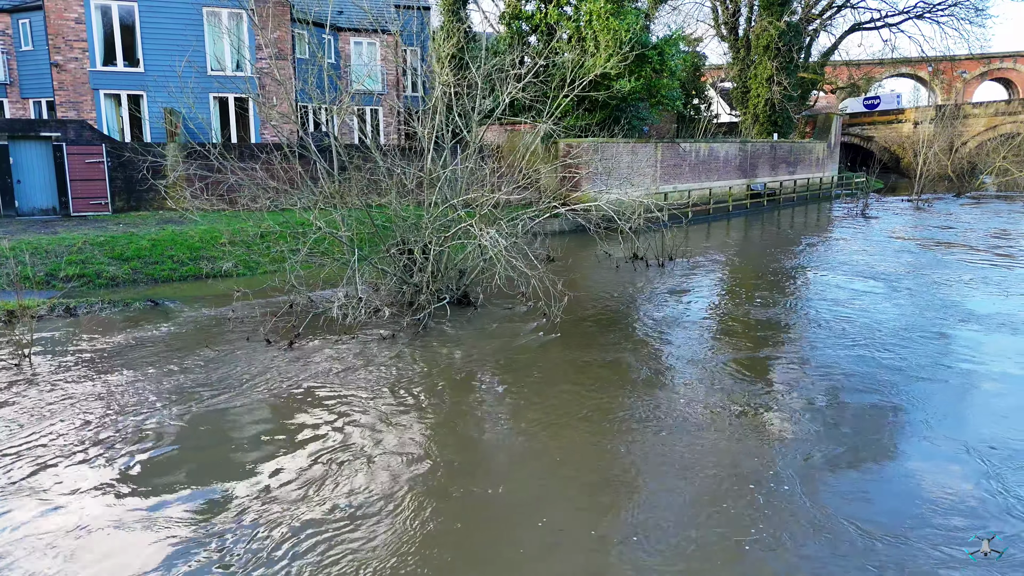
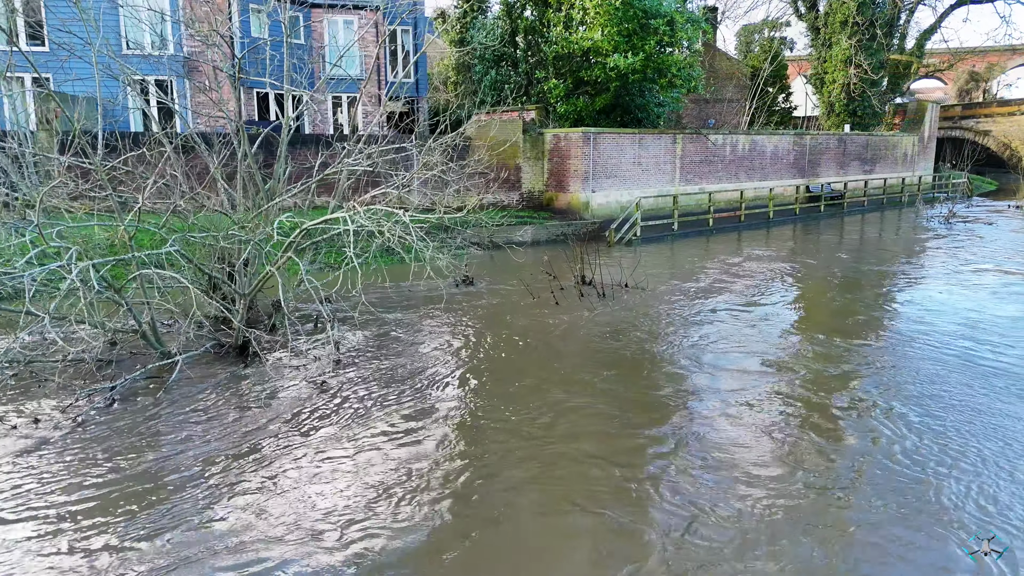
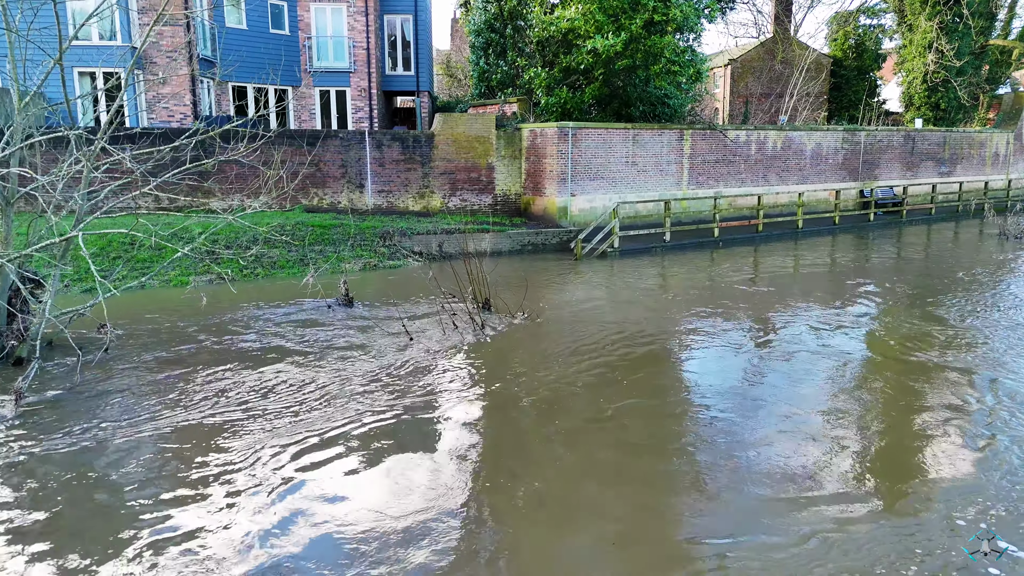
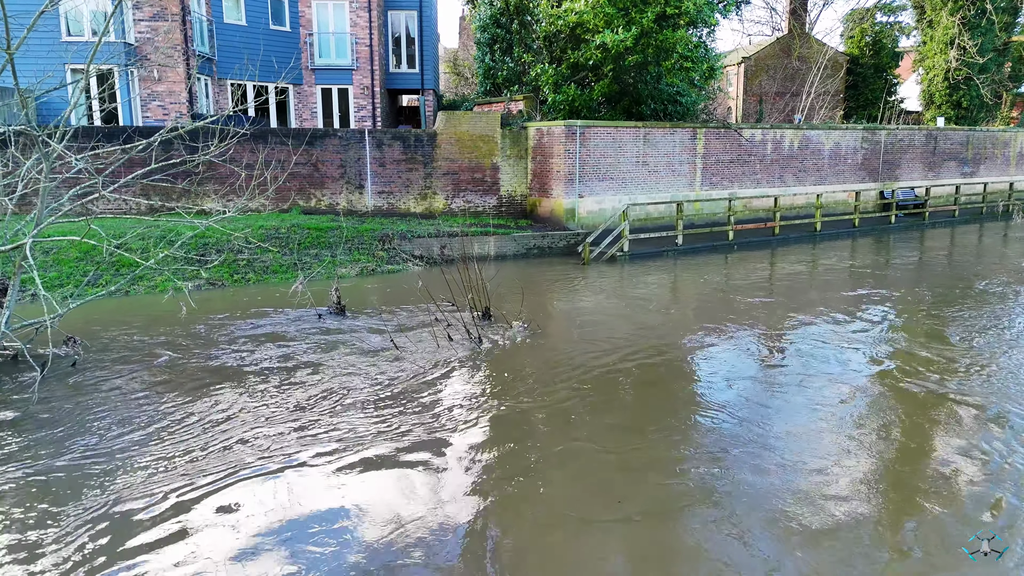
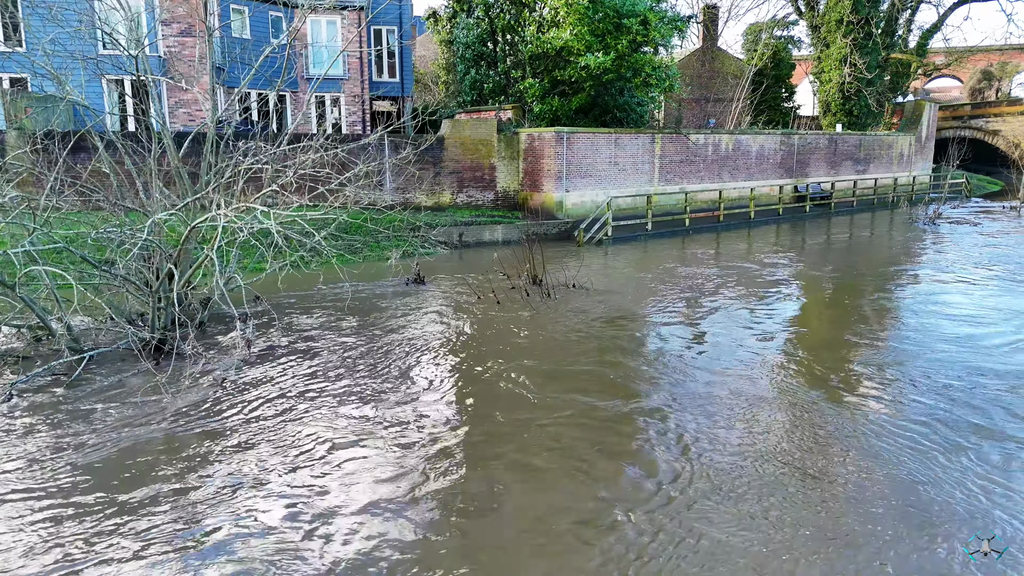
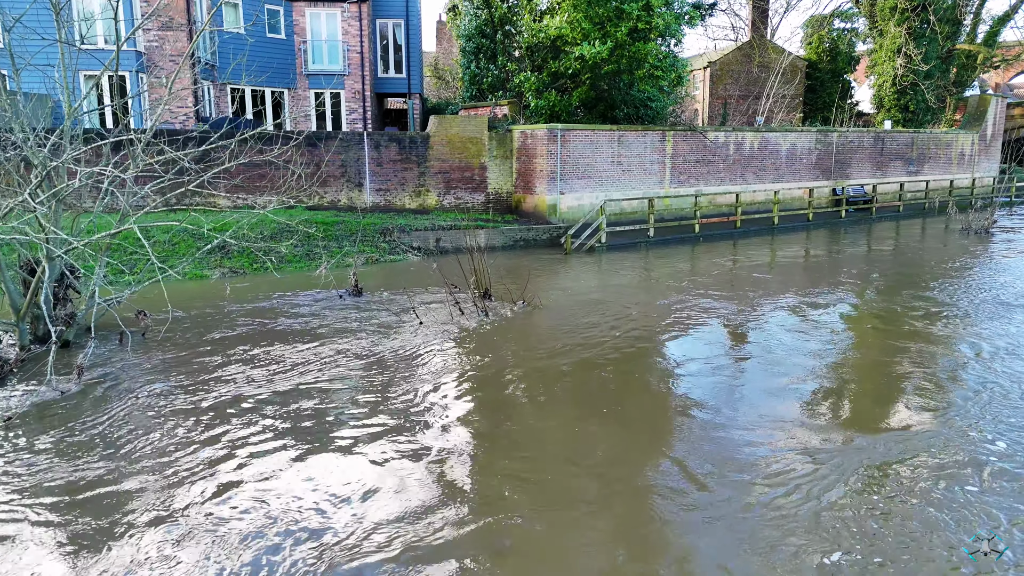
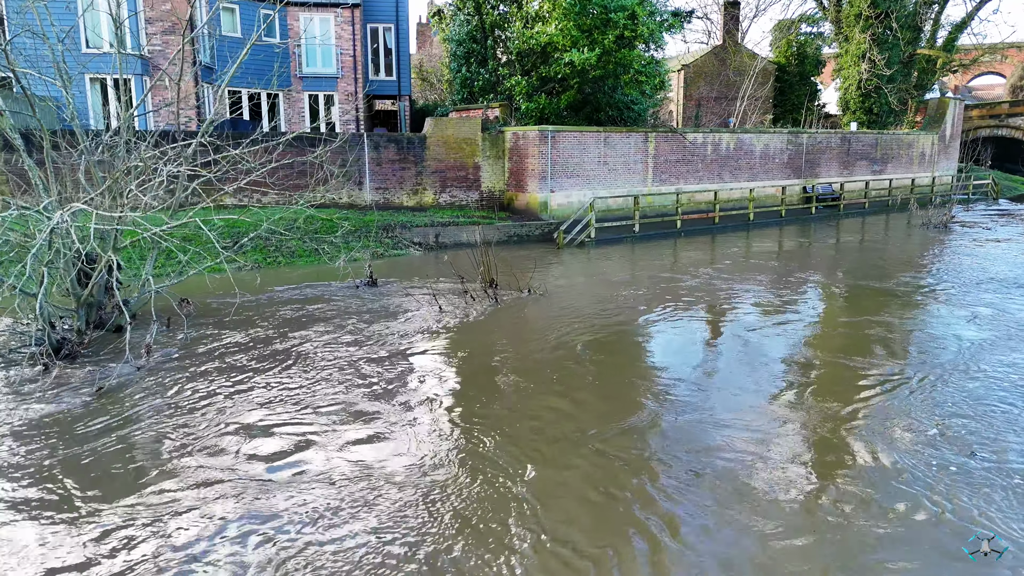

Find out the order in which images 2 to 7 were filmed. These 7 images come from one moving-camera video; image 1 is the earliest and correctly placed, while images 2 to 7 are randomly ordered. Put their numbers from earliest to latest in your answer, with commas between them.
2, 5, 7, 6, 3, 4
